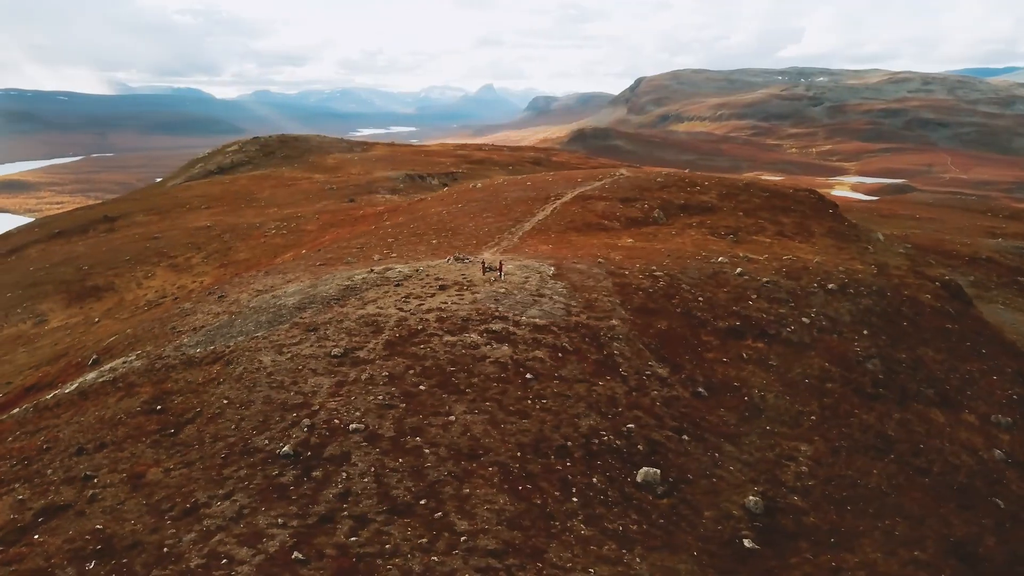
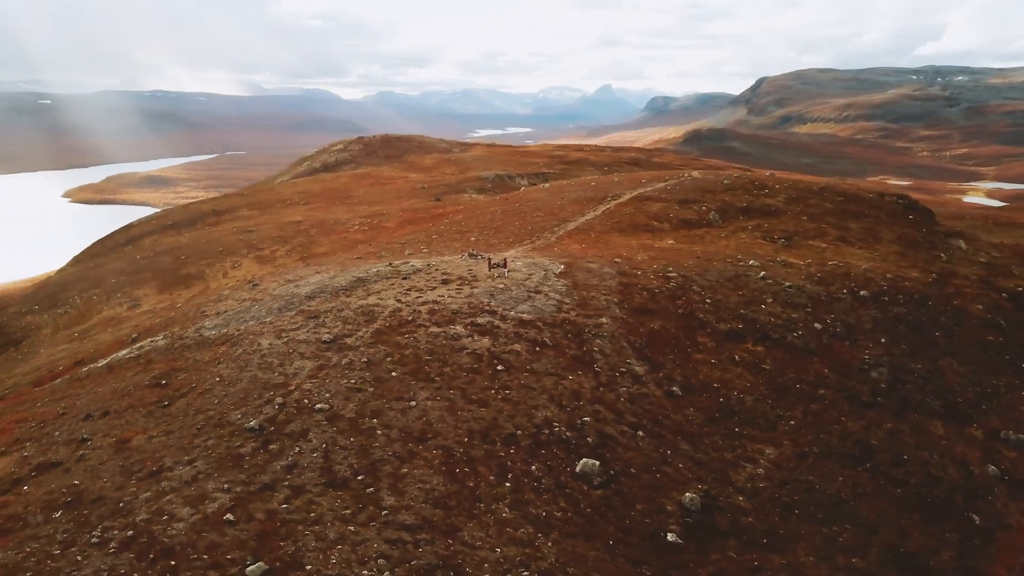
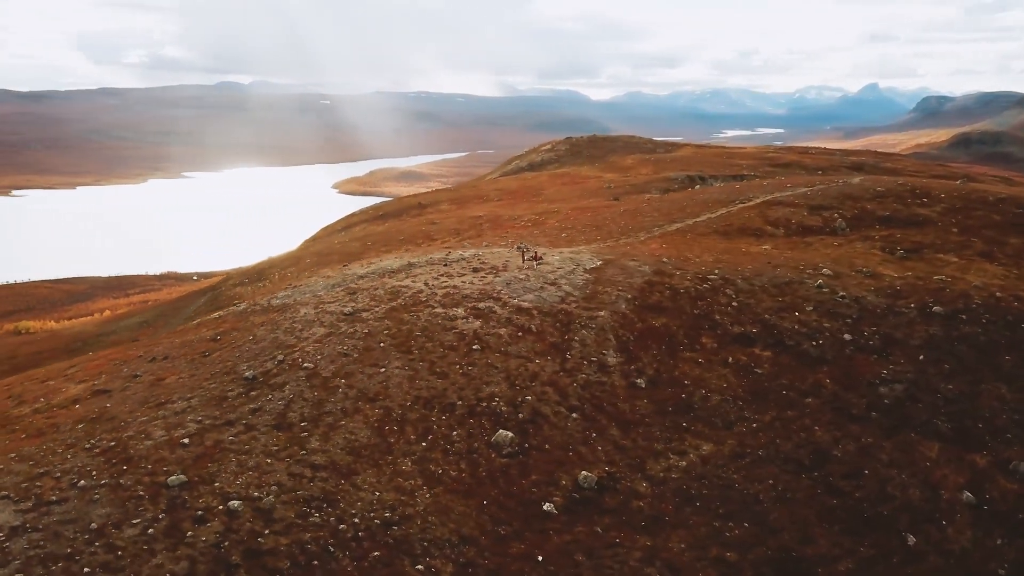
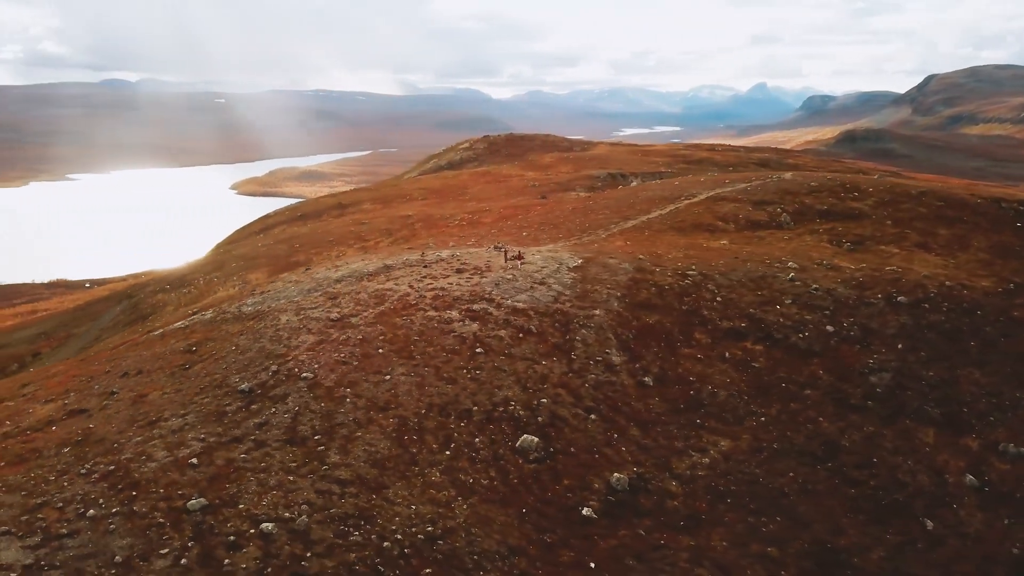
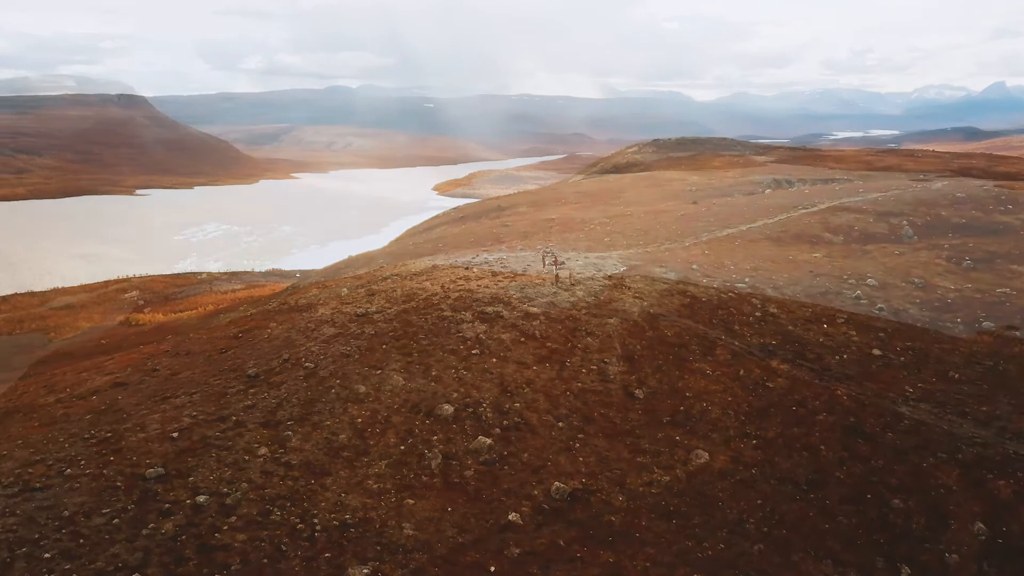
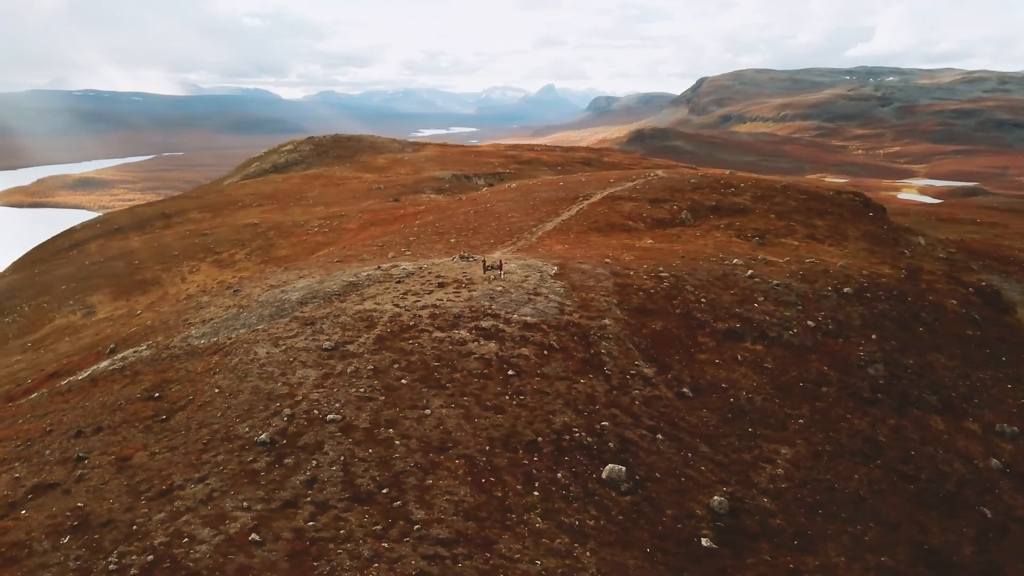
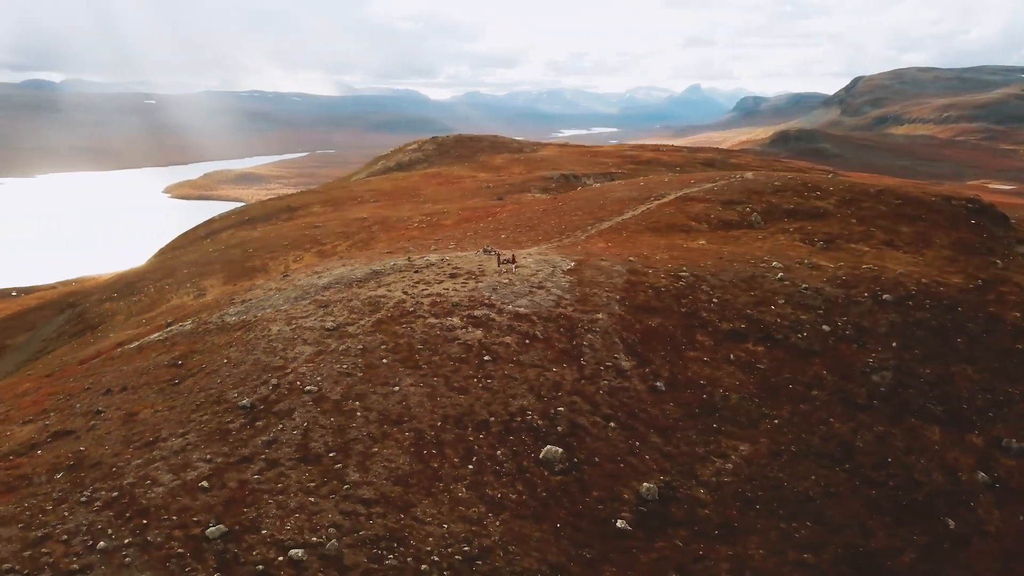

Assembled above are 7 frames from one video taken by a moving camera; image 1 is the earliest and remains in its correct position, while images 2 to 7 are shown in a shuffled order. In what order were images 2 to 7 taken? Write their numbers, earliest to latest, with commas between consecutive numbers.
6, 2, 7, 4, 3, 5
